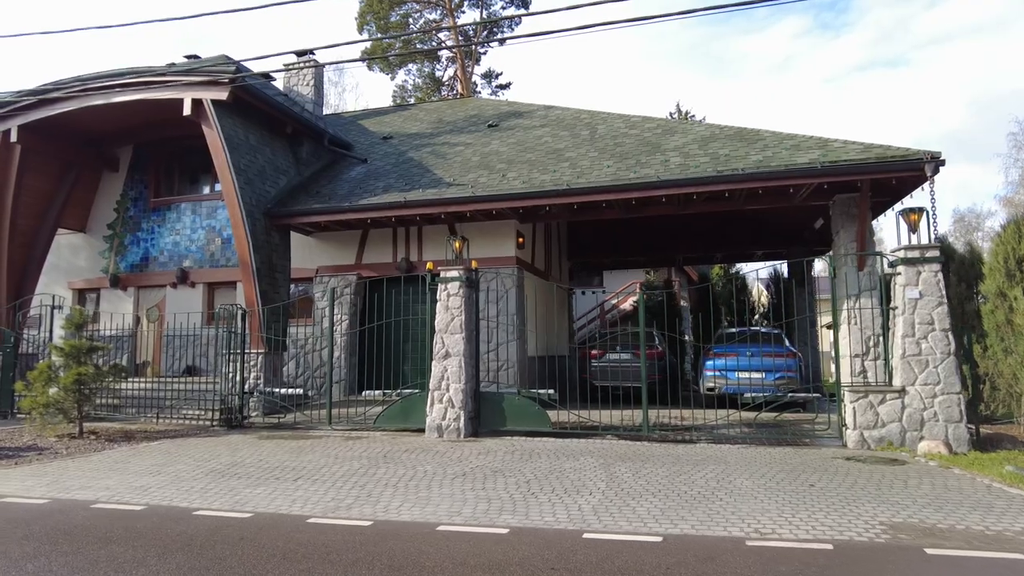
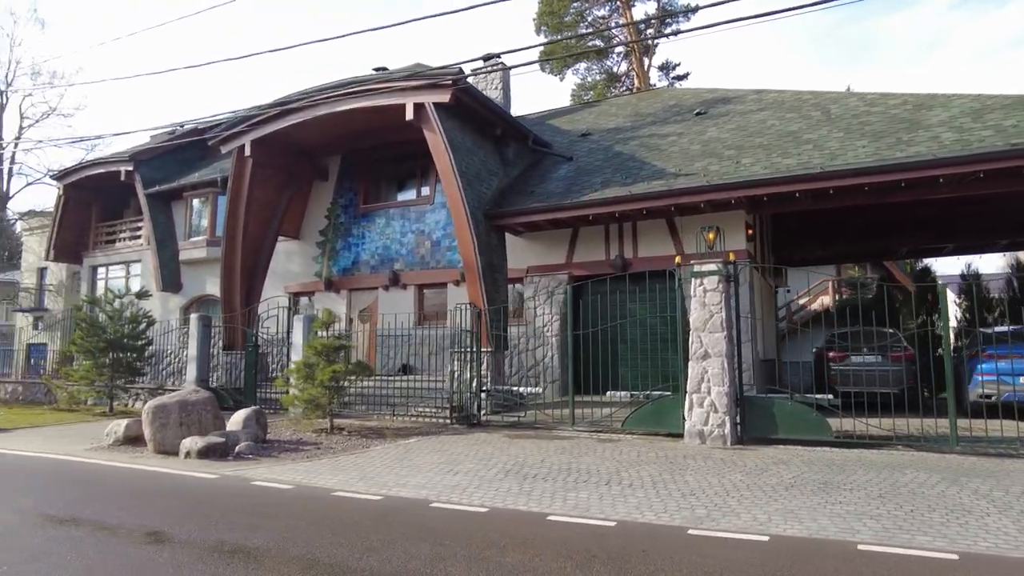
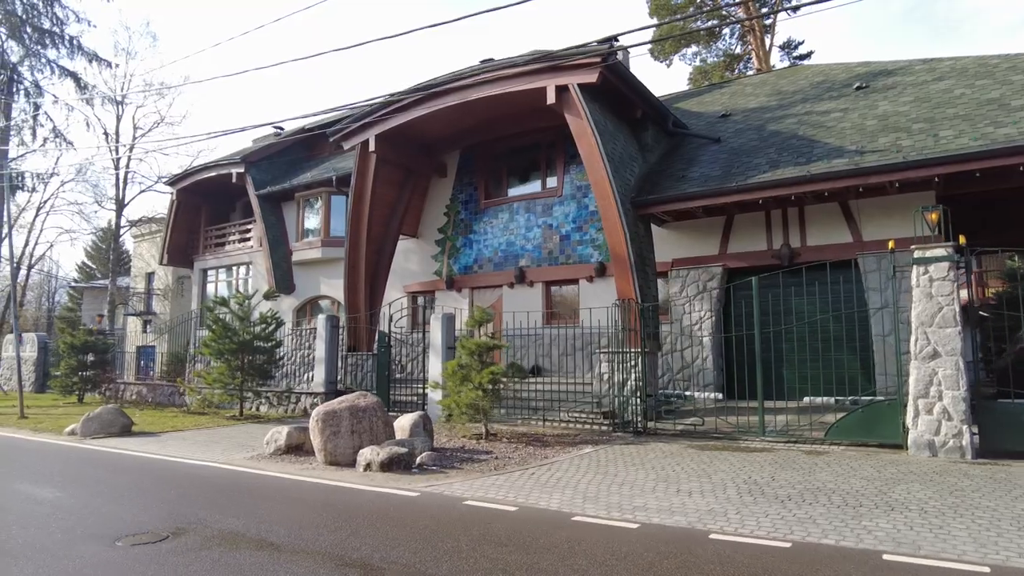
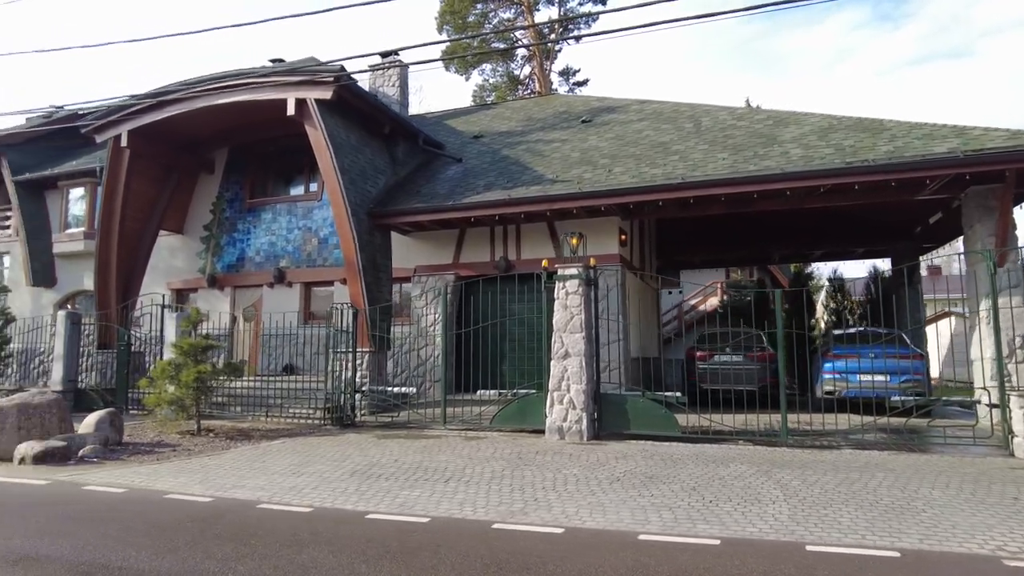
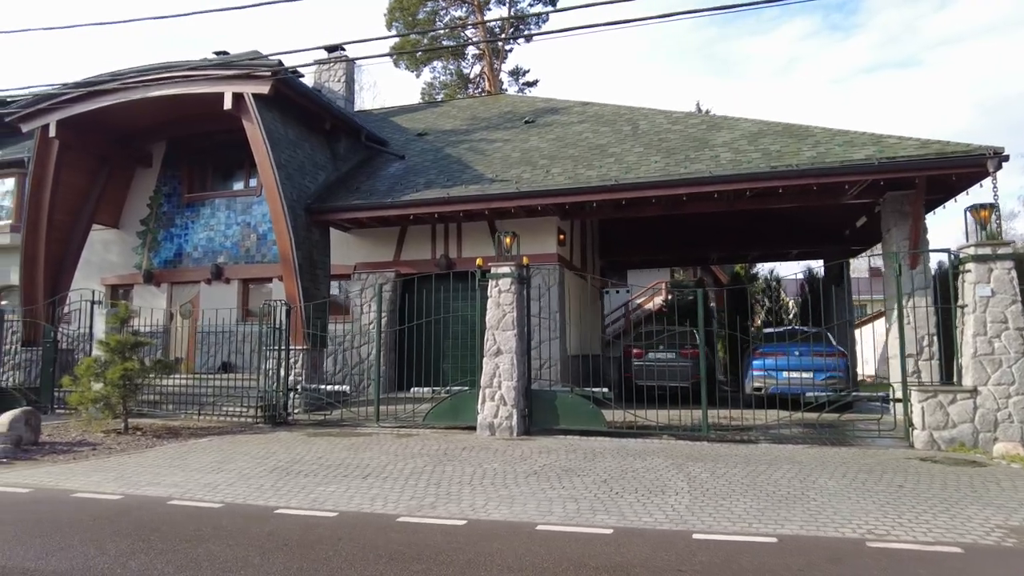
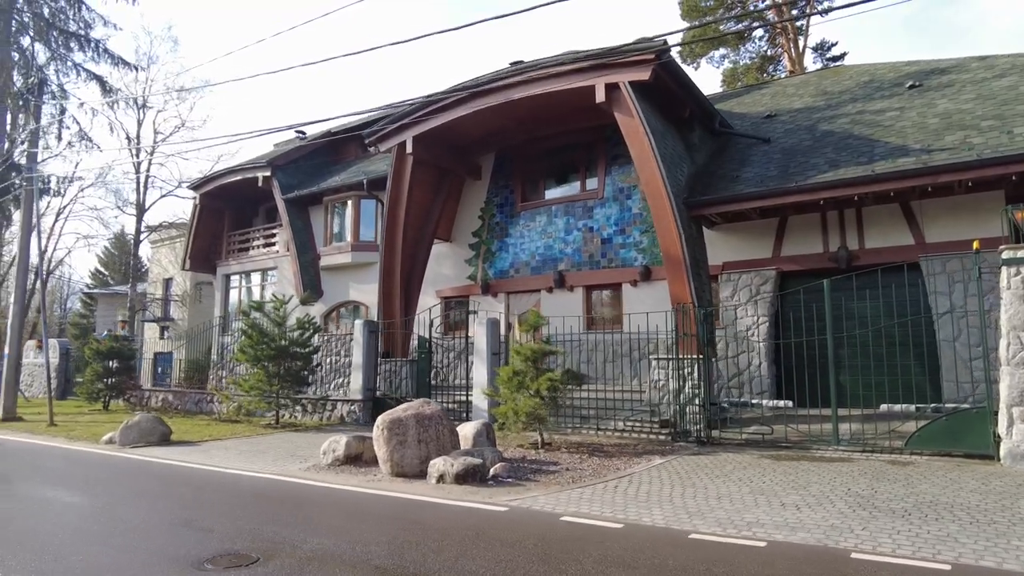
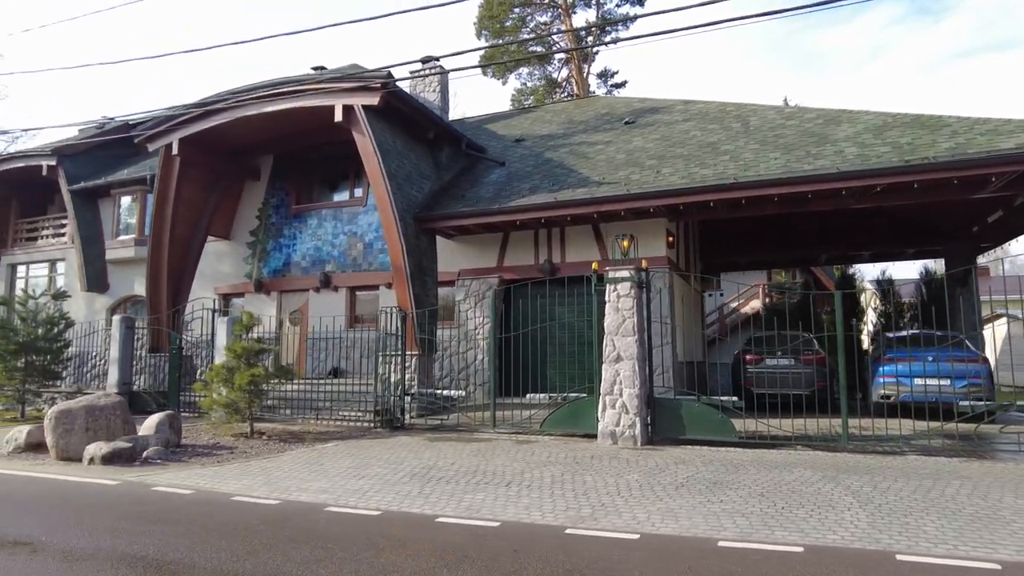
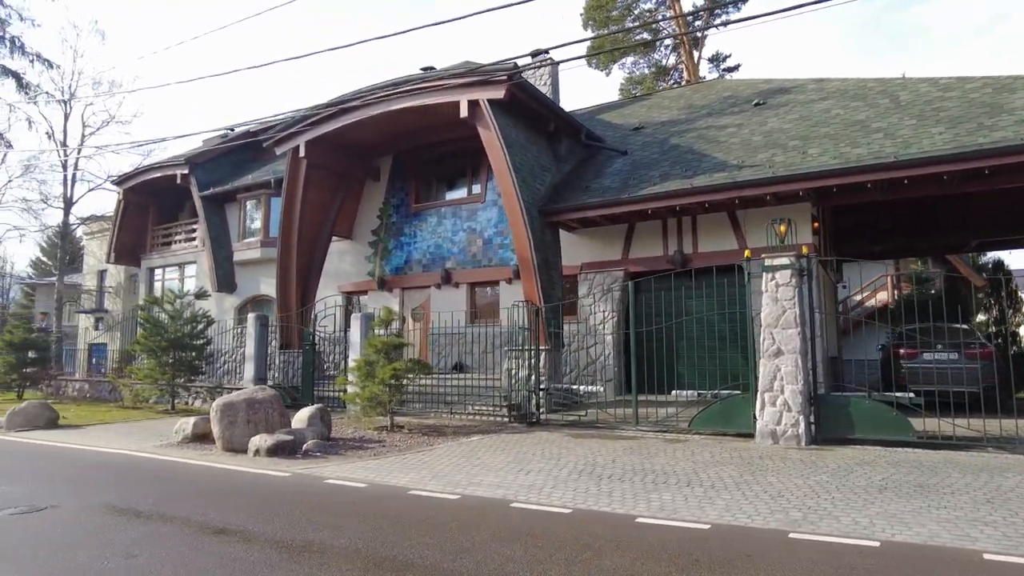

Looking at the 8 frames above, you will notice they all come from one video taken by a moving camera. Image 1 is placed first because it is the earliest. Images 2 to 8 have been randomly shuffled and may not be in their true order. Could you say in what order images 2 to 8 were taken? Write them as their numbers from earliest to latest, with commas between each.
5, 4, 7, 2, 8, 3, 6
